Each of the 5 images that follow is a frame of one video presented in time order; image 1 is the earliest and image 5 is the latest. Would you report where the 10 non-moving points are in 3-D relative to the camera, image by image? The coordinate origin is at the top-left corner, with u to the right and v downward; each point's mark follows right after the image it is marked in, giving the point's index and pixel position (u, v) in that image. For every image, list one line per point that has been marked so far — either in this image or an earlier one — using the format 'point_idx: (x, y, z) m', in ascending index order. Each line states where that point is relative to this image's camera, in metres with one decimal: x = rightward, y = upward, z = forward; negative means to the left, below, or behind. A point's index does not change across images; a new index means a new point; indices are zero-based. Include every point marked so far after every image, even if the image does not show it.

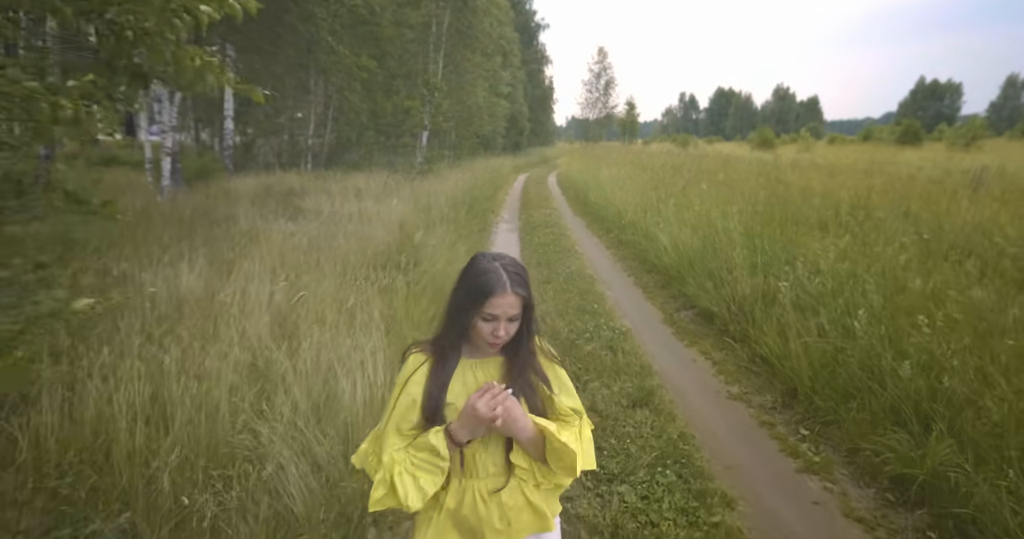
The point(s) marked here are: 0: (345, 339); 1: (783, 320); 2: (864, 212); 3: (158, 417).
0: (-1.4, -0.6, +4.8) m
1: (+2.6, -0.5, +5.4) m
2: (+5.0, +0.9, +7.9) m
3: (-2.1, -0.9, +3.4) m
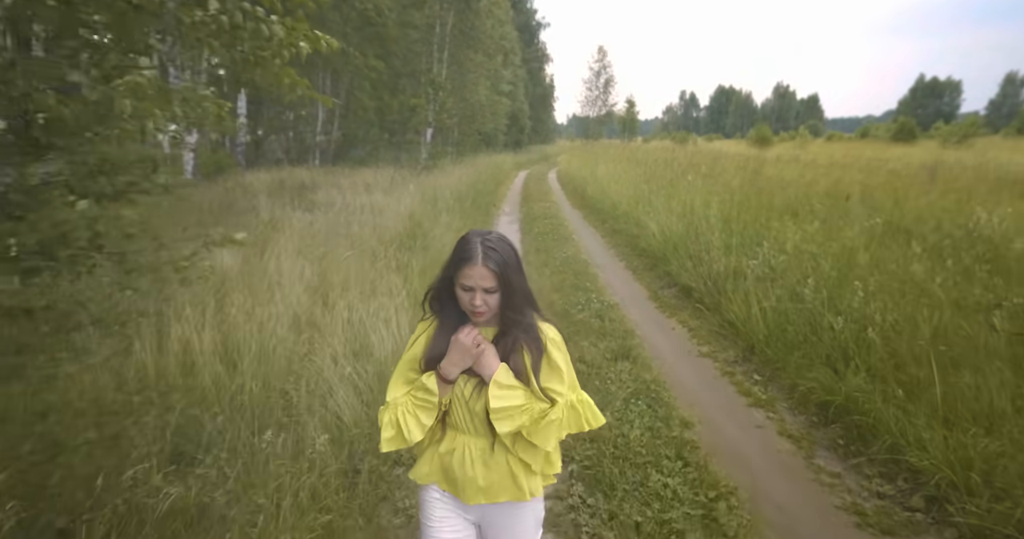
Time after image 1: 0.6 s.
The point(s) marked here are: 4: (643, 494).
0: (-1.4, -0.3, +5.6) m
1: (+2.7, -0.2, +6.3) m
2: (+5.0, +1.1, +8.8) m
3: (-2.1, -0.6, +4.3) m
4: (+0.8, -1.3, +3.3) m
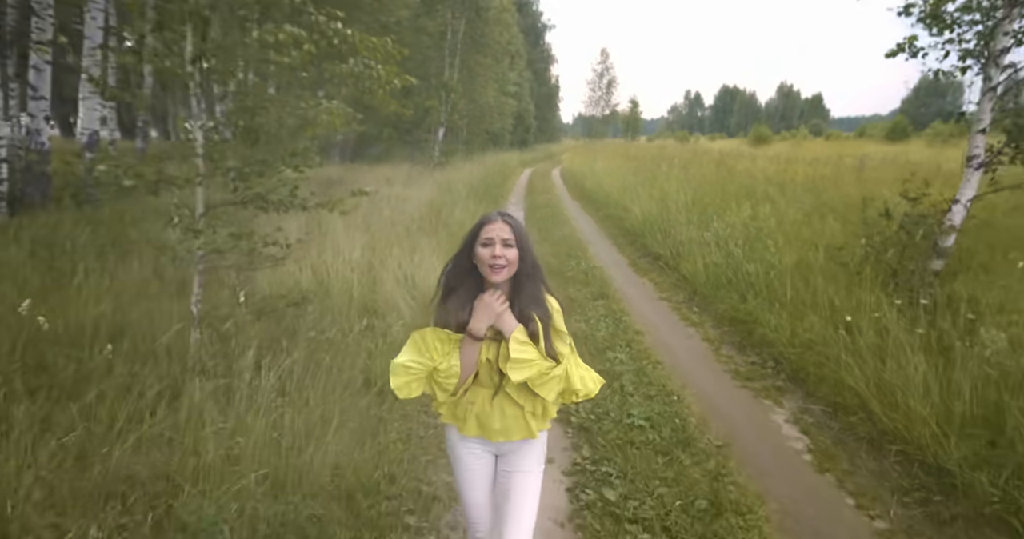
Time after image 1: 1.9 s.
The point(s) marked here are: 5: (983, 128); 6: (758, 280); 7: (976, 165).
0: (-1.4, +0.2, +7.6) m
1: (+2.7, +0.2, +8.2) m
2: (+5.1, +1.6, +10.7) m
3: (-2.1, -0.1, +6.2) m
4: (+0.8, -0.9, +5.3) m
5: (+4.1, +1.2, +4.9) m
6: (+2.7, -0.1, +6.2) m
7: (+4.0, +0.9, +4.8) m
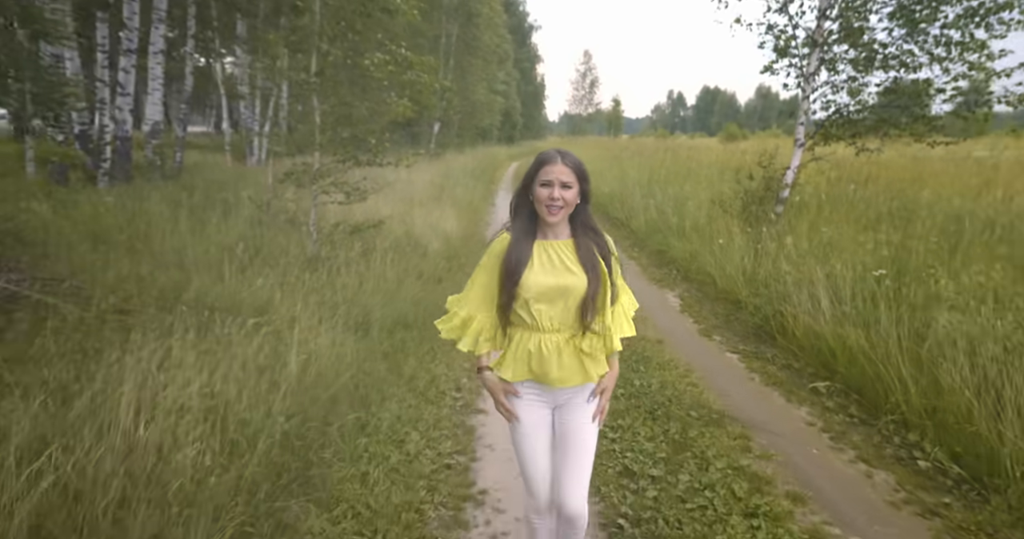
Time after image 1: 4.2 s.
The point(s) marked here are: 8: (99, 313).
0: (-1.5, +1.0, +10.3) m
1: (+2.6, +1.1, +11.1) m
2: (+4.9, +2.4, +13.6) m
3: (-2.2, +0.7, +9.0) m
4: (+0.7, 0.0, +8.1) m
5: (+4.0, +2.0, +7.8) m
6: (+2.7, +0.7, +9.1) m
7: (+4.0, +1.7, +7.7) m
8: (-3.0, -0.3, +4.0) m
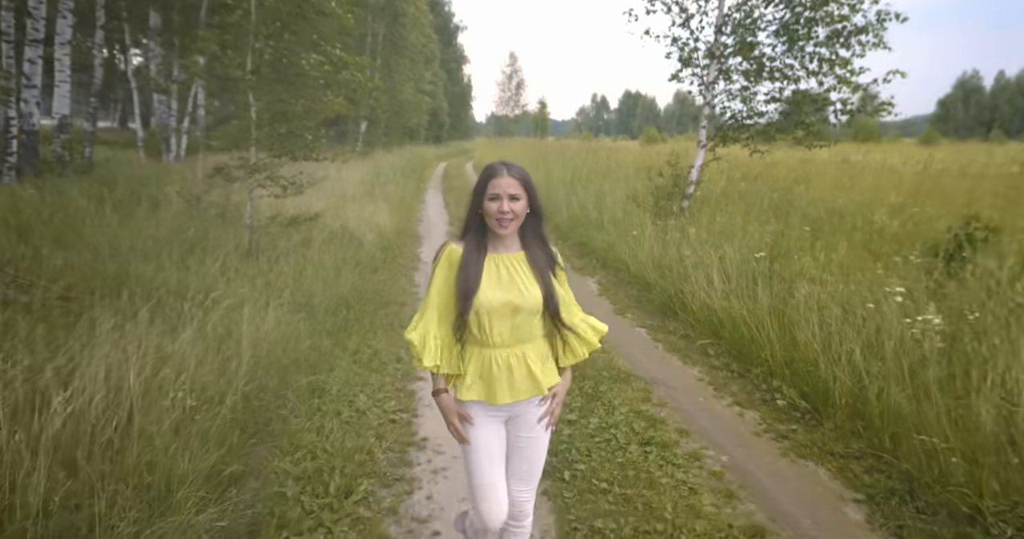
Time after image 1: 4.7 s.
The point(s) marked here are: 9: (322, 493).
0: (-2.8, +1.1, +10.6) m
1: (+1.2, +1.2, +11.8) m
2: (+3.1, +2.6, +14.6) m
3: (-3.3, +0.8, +9.2) m
4: (-0.3, +0.1, +8.6) m
5: (+3.0, +2.2, +8.7) m
6: (+1.5, +0.9, +9.9) m
7: (+2.9, +1.9, +8.7) m
8: (-3.5, -0.2, +4.2) m
9: (-1.0, -1.2, +2.9) m
